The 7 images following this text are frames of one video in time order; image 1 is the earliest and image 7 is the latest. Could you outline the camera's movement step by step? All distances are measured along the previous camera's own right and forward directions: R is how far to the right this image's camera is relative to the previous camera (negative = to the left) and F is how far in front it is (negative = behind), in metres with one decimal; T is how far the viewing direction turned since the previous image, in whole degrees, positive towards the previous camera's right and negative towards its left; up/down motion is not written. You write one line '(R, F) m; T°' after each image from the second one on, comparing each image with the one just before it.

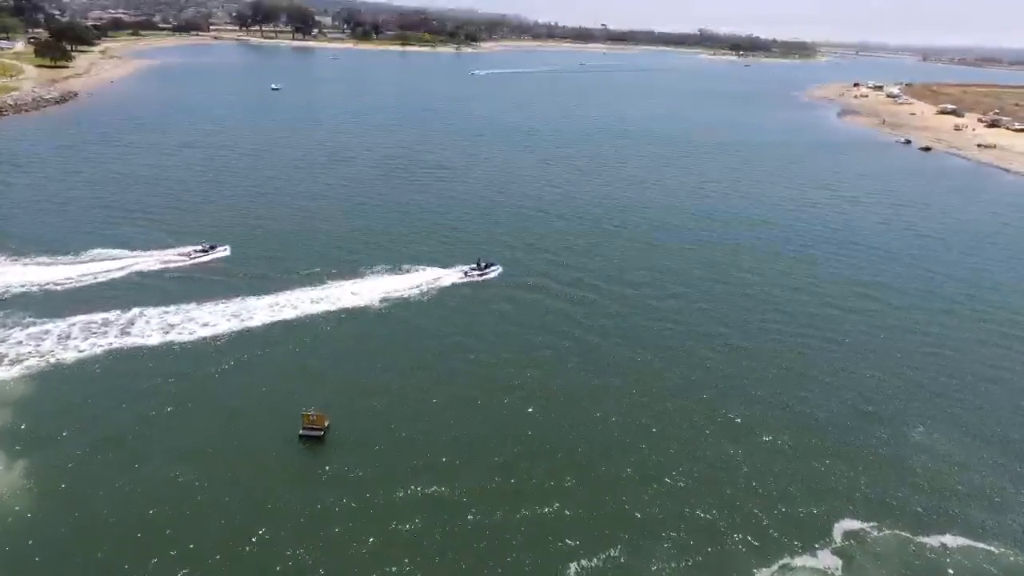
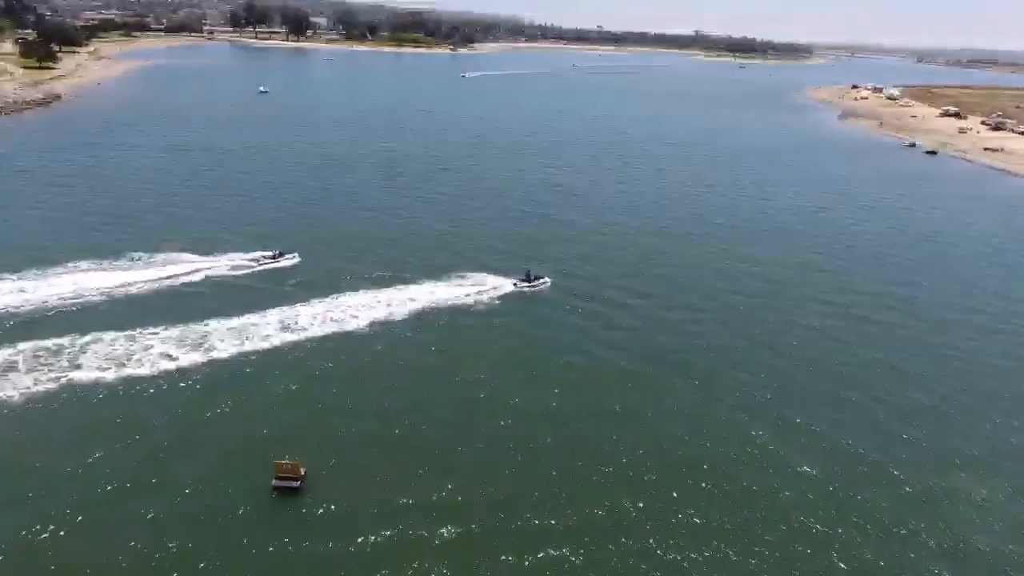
(0.0, +1.7) m; 0°
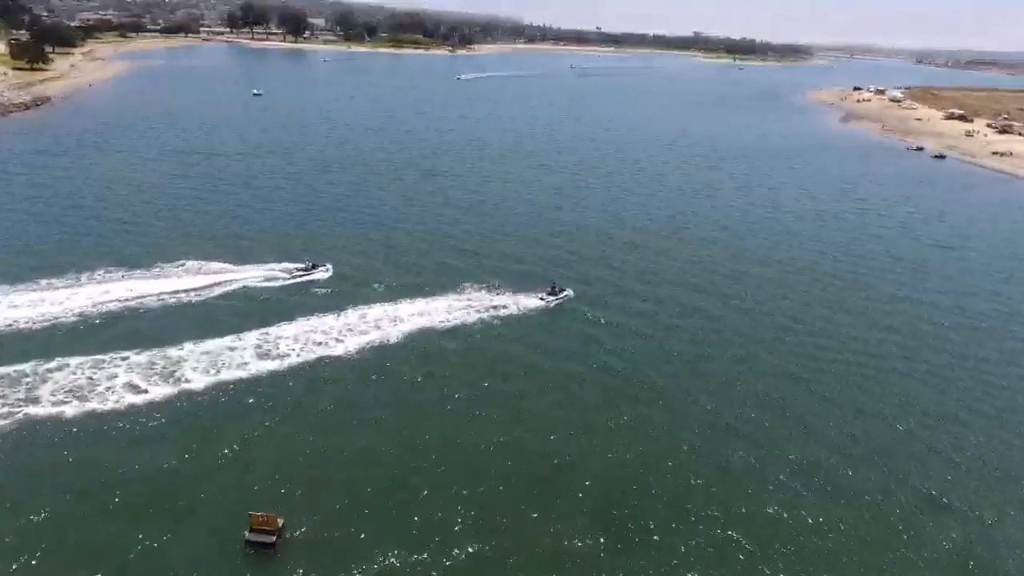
(-0.1, +1.3) m; 0°
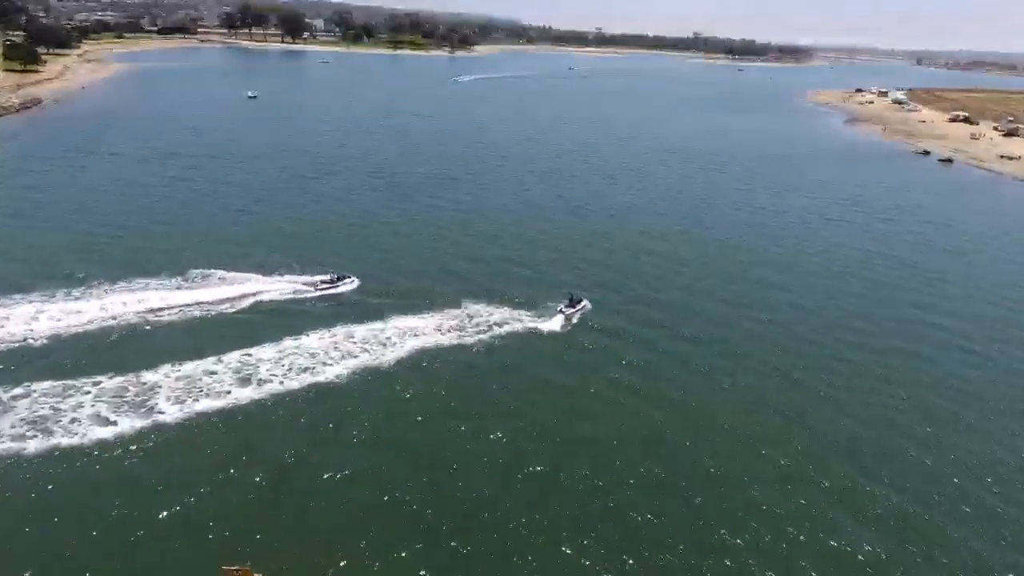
(0.0, +1.2) m; 0°
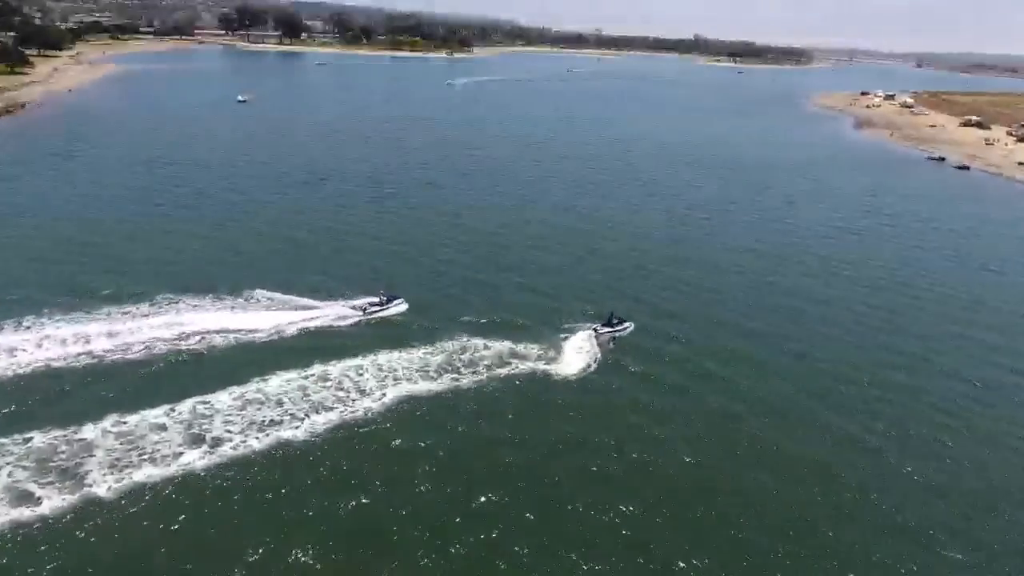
(-0.1, +2.3) m; 0°
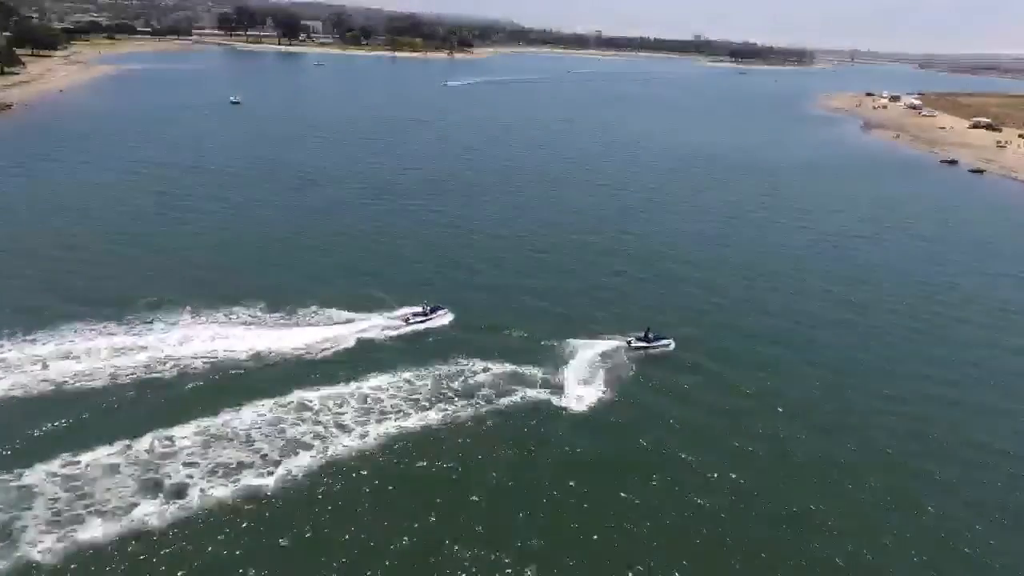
(0.0, +1.8) m; 0°
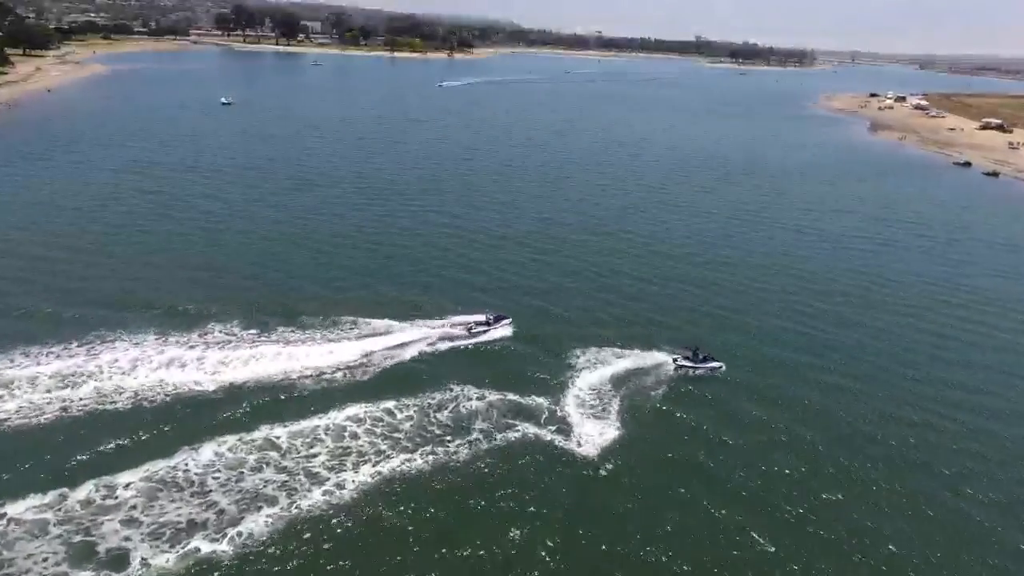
(0.0, +1.7) m; 0°
